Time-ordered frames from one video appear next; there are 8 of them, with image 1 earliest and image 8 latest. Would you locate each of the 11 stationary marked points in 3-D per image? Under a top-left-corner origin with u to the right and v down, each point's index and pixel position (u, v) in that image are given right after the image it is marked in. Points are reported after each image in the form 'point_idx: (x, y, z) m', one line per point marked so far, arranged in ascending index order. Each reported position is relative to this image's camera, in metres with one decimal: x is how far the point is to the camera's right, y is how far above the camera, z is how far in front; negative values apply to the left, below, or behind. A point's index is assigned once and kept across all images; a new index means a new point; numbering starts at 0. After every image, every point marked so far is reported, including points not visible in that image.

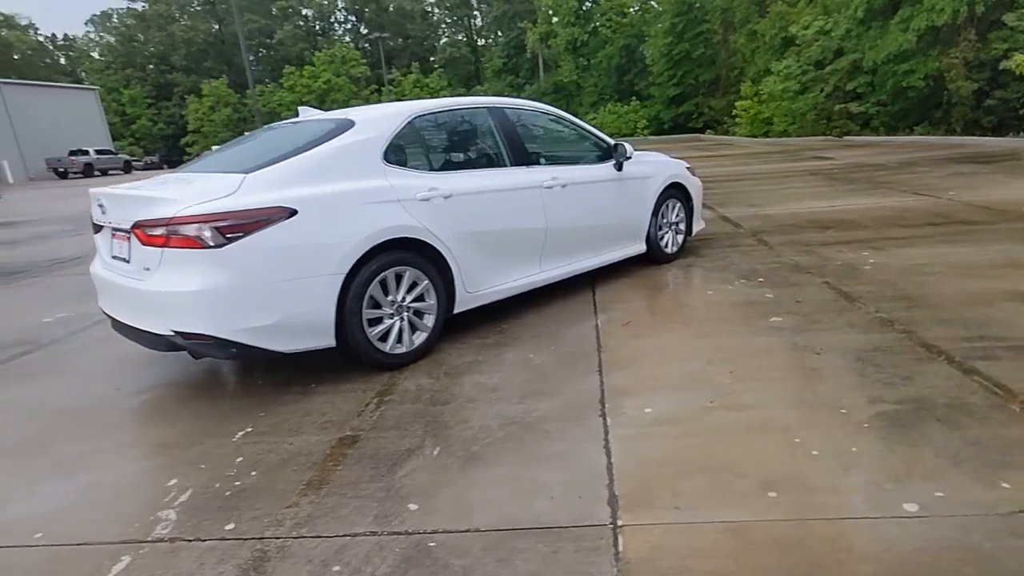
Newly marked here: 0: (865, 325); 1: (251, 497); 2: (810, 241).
0: (+2.4, -0.3, +4.2) m
1: (-1.2, -1.0, +2.8) m
2: (+3.4, +0.5, +6.9) m
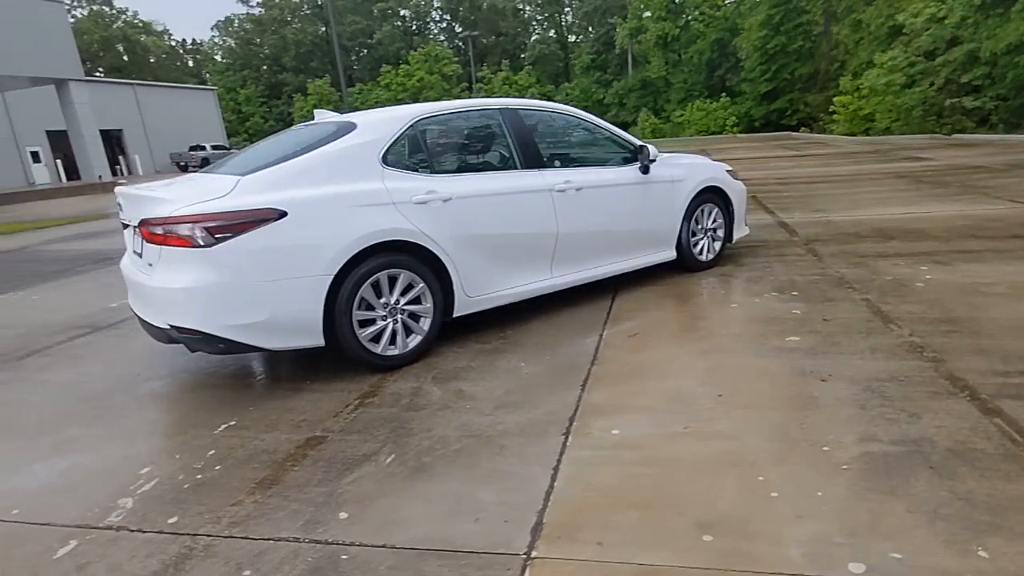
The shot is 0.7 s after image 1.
0: (+2.3, -0.4, +3.8) m
1: (-1.5, -1.0, +2.9) m
2: (+3.7, +0.4, +6.3) m
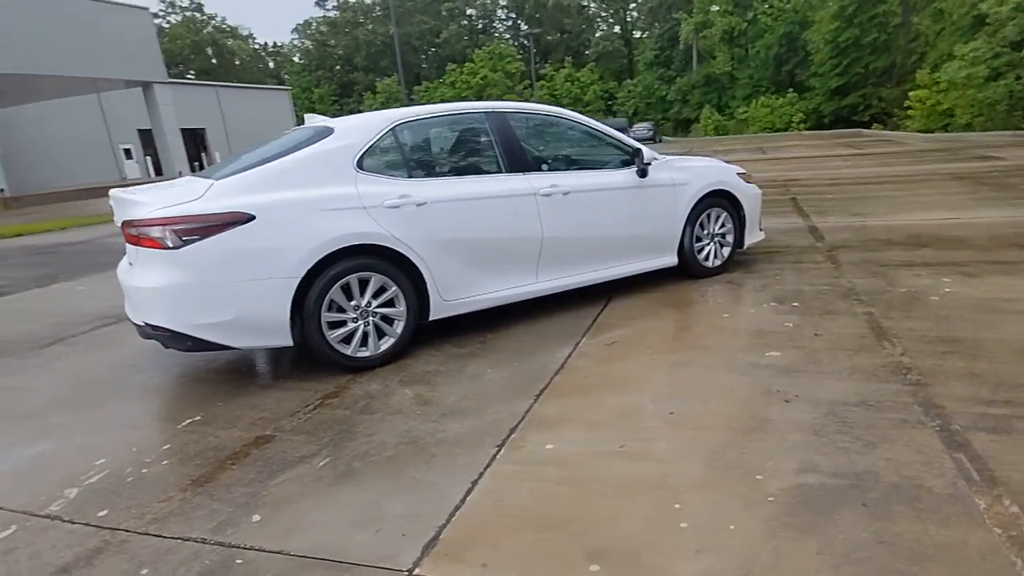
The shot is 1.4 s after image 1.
0: (+2.1, -0.5, +3.5) m
1: (-1.8, -1.0, +3.0) m
2: (+3.6, +0.3, +5.8) m
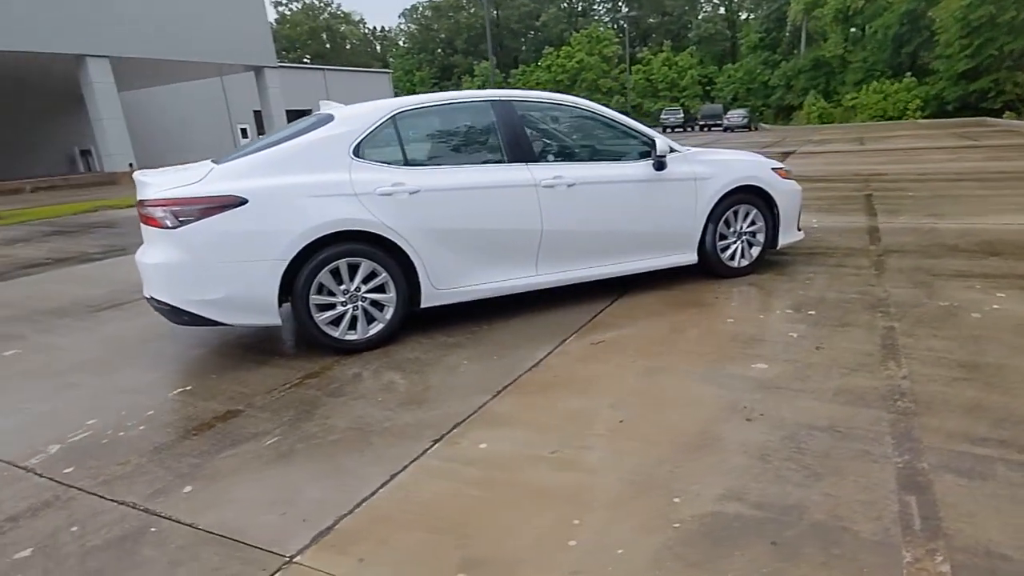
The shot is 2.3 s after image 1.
0: (+1.8, -0.6, +3.1) m
1: (-2.2, -0.9, +3.2) m
2: (+3.7, +0.2, +5.2) m
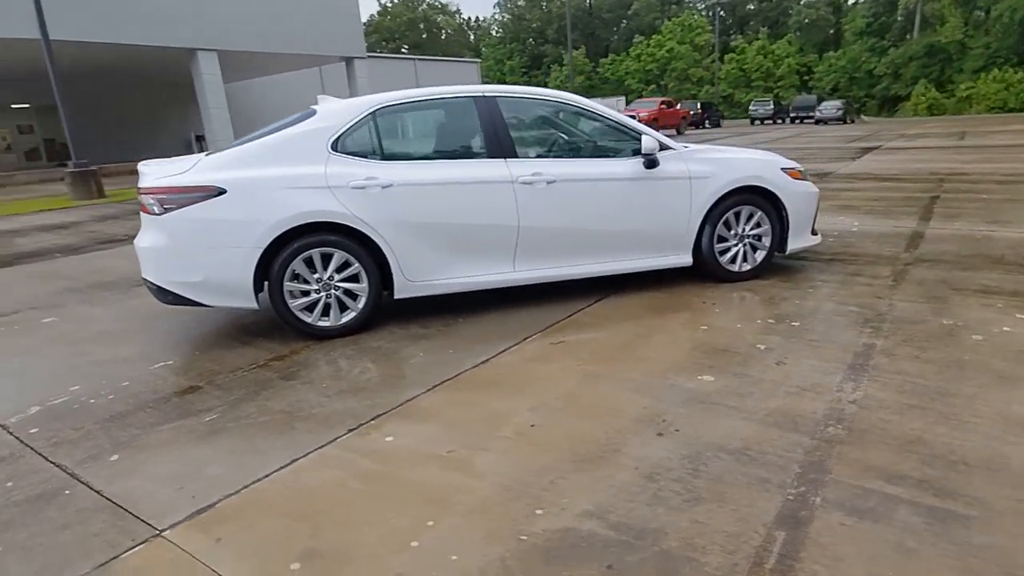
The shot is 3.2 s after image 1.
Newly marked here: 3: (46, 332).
0: (+1.3, -0.6, +2.9) m
1: (-2.6, -0.7, +3.6) m
2: (+3.6, 0.0, +4.7) m
3: (-4.2, -0.3, +5.4) m
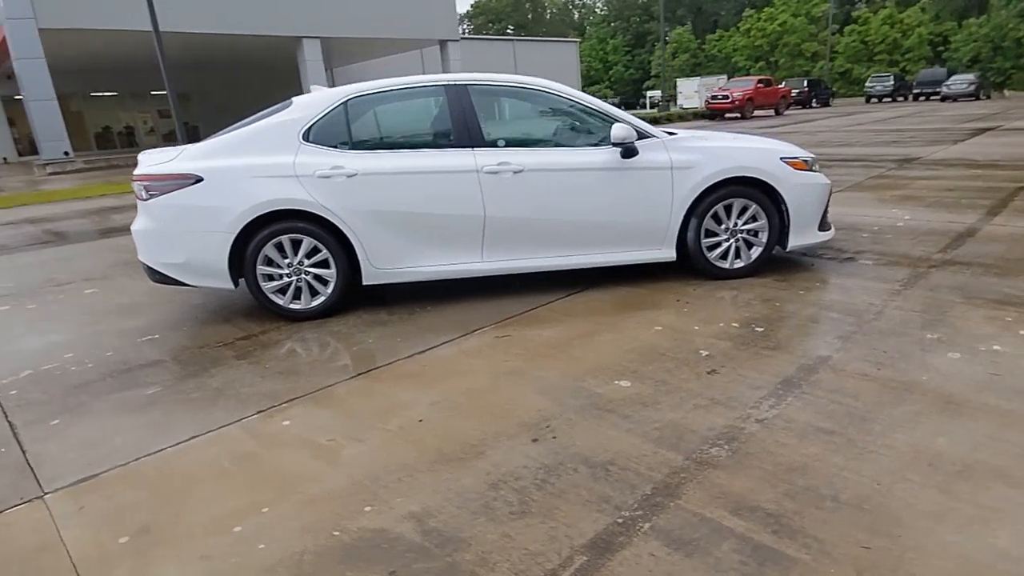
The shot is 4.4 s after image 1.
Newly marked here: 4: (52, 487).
0: (+0.8, -0.6, +2.7) m
1: (-3.0, -0.6, +4.0) m
2: (+3.3, 0.0, +4.1) m
3: (-4.3, -0.1, +6.0) m
4: (-2.0, -0.9, +2.7) m
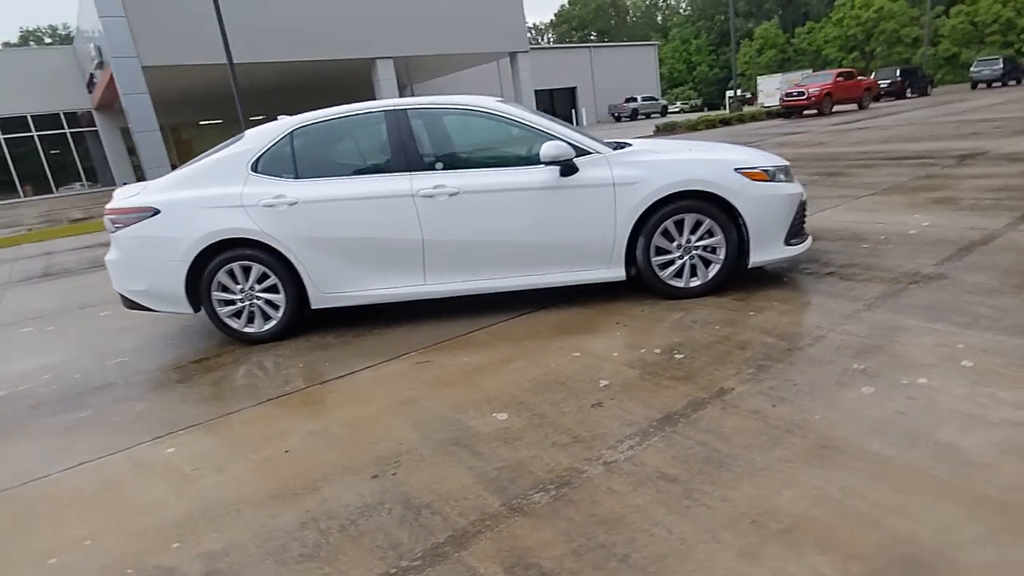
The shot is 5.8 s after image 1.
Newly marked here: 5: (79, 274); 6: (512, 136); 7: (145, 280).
0: (0.0, -0.8, +2.6) m
1: (-3.5, -0.8, +4.3) m
2: (+2.7, -0.1, +3.6) m
3: (-4.5, -0.3, +6.5) m
4: (-2.7, -1.1, +2.9) m
5: (-7.1, +0.2, +10.0) m
6: (0.0, +1.2, +4.6) m
7: (-2.9, +0.1, +4.8) m
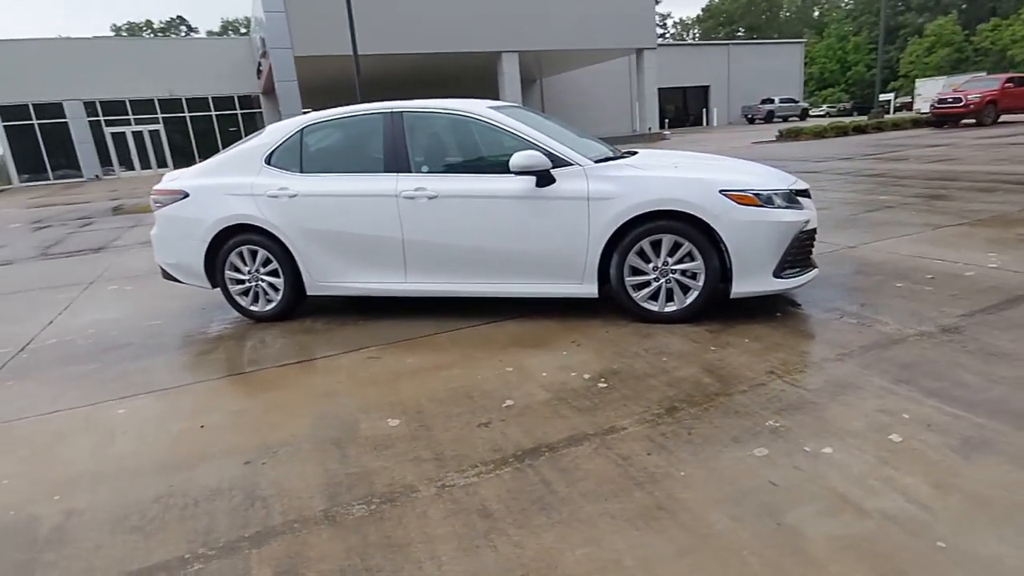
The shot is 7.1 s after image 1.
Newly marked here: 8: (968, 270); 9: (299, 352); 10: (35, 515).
0: (-0.6, -0.8, +2.6) m
1: (-3.8, -0.5, +5.0) m
2: (+2.3, -0.5, +3.1) m
3: (-4.2, 0.0, +7.4) m
4: (-3.3, -0.8, +3.5) m
5: (-6.1, +0.9, +11.2) m
6: (-0.1, +1.1, +4.6) m
7: (-3.0, +0.3, +5.4) m
8: (+3.7, +0.1, +4.9) m
9: (-1.6, -0.5, +4.4) m
10: (-2.0, -1.0, +2.6) m
